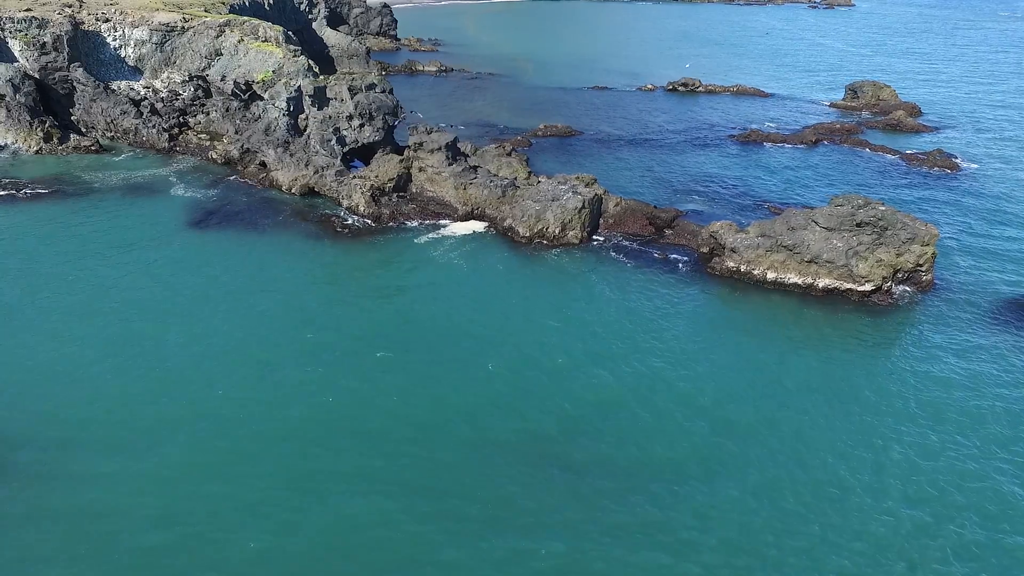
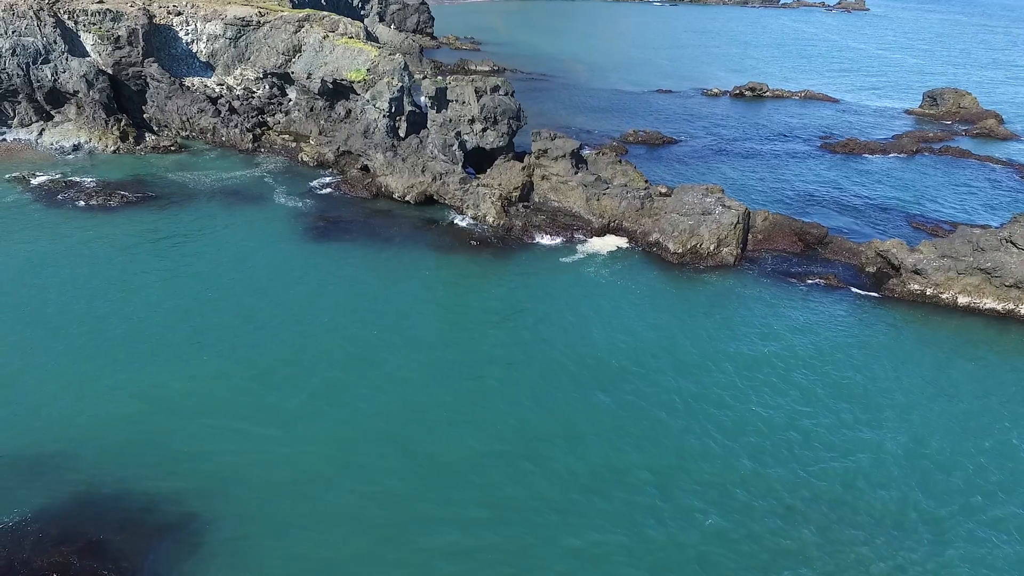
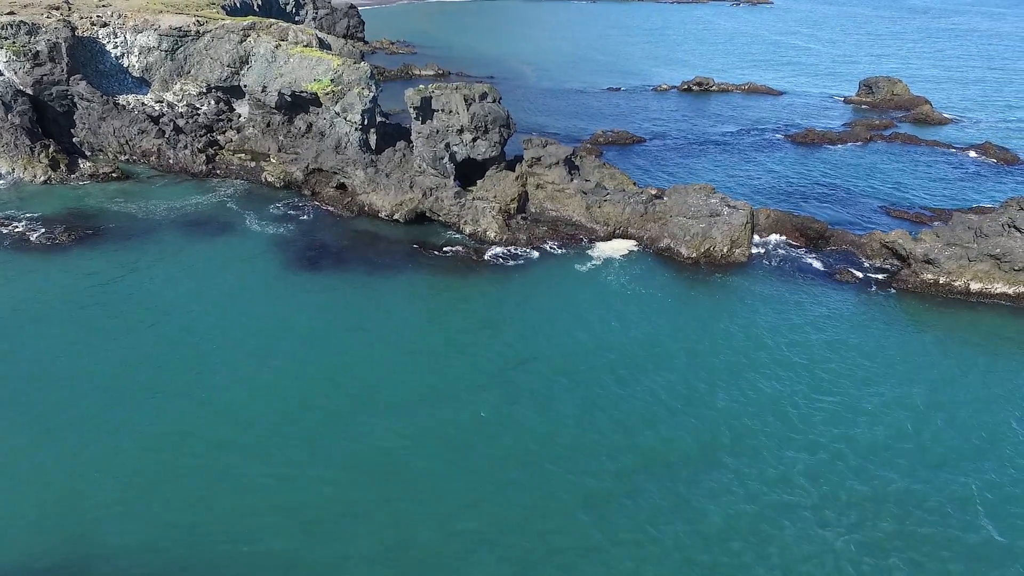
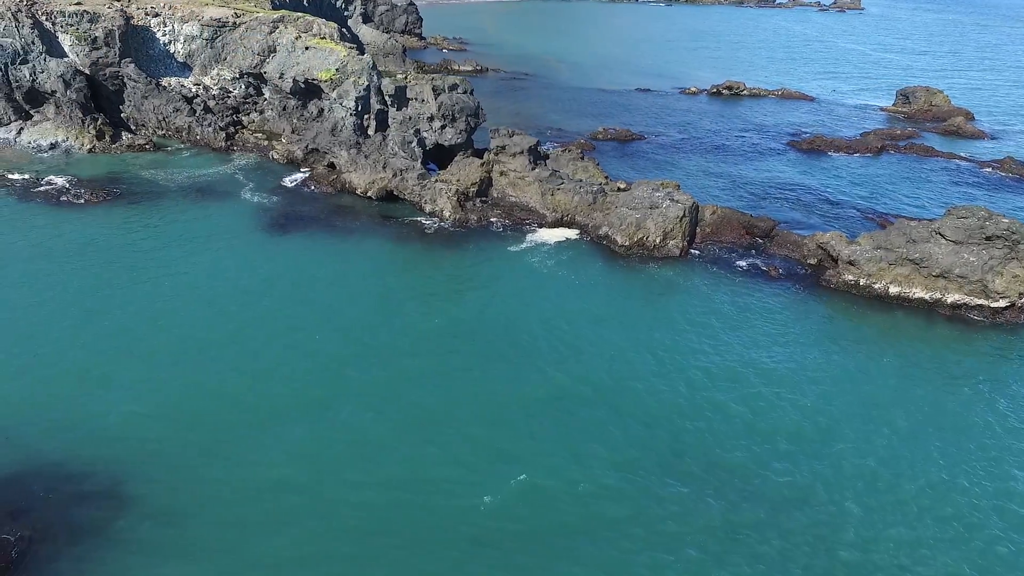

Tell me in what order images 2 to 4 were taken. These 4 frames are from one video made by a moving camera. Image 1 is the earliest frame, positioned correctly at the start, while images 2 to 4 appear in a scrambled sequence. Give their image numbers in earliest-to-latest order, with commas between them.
4, 2, 3
